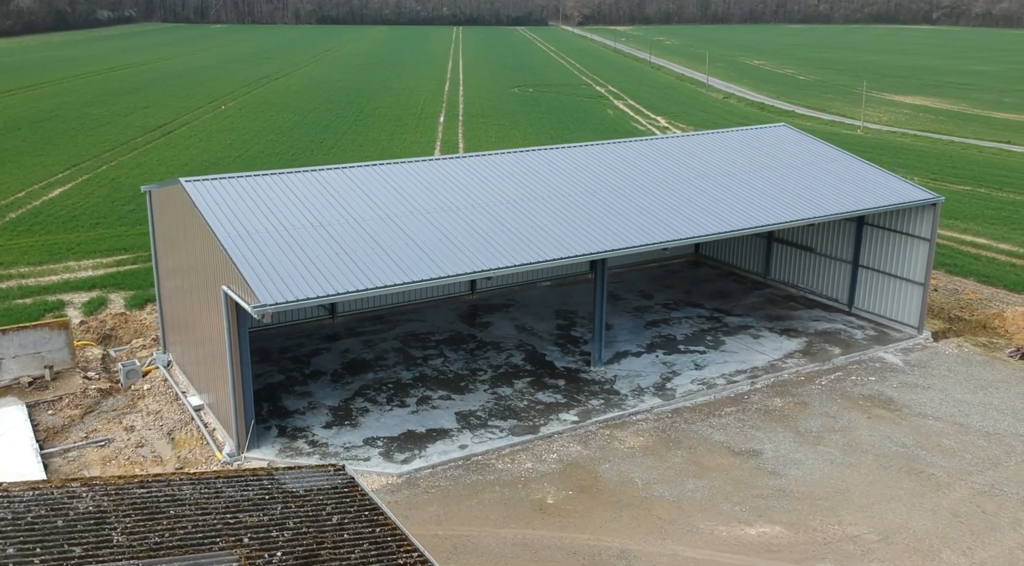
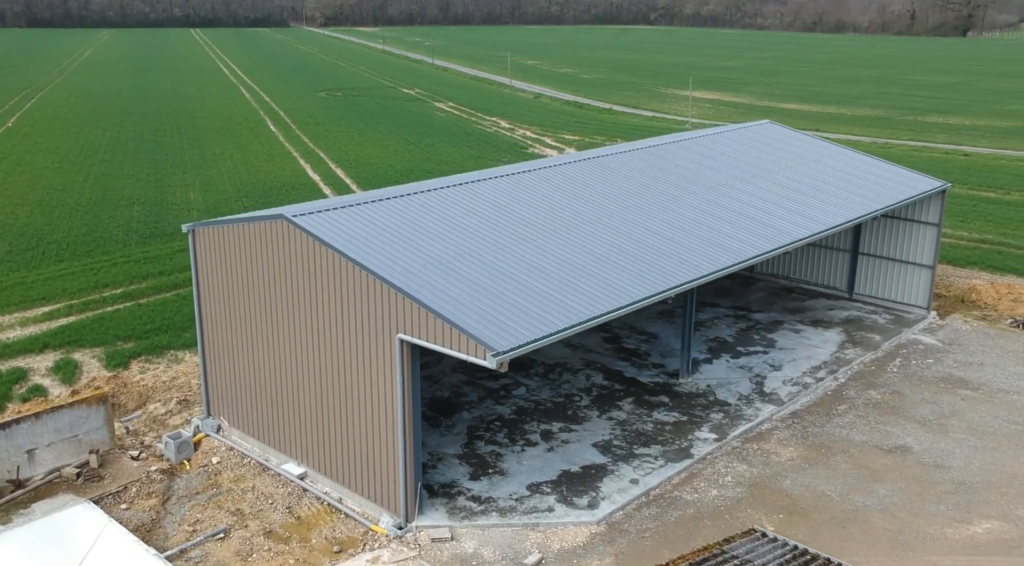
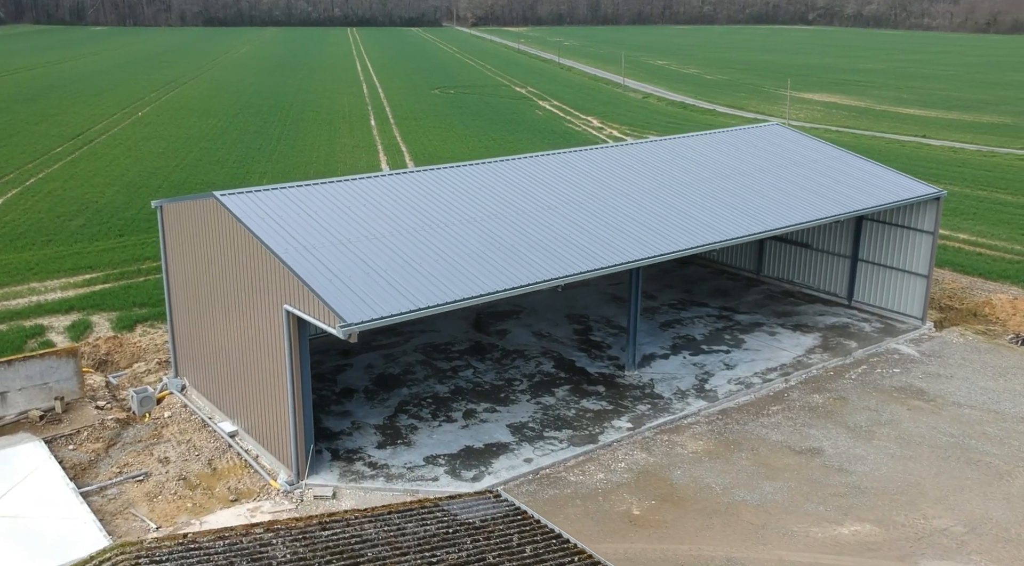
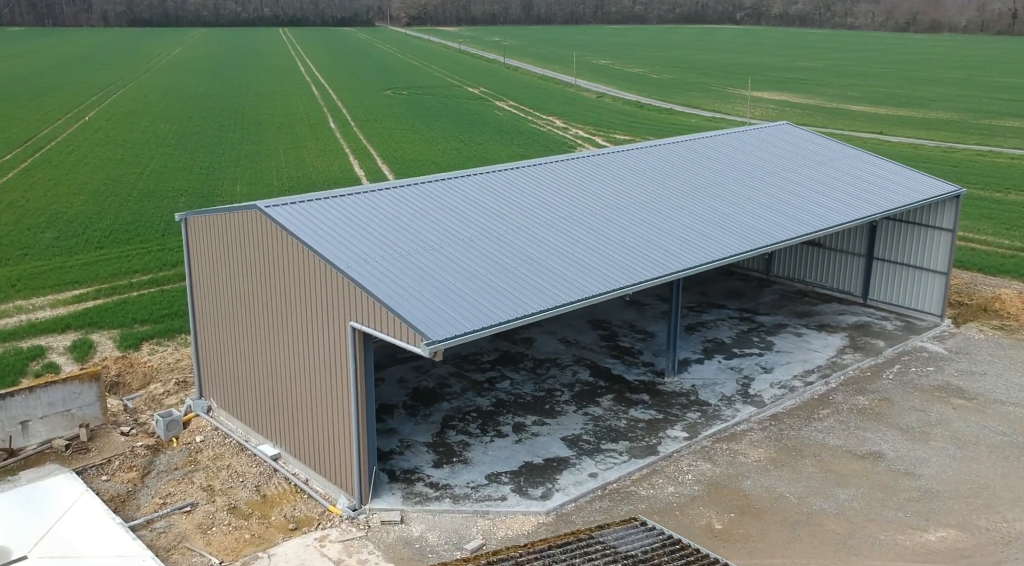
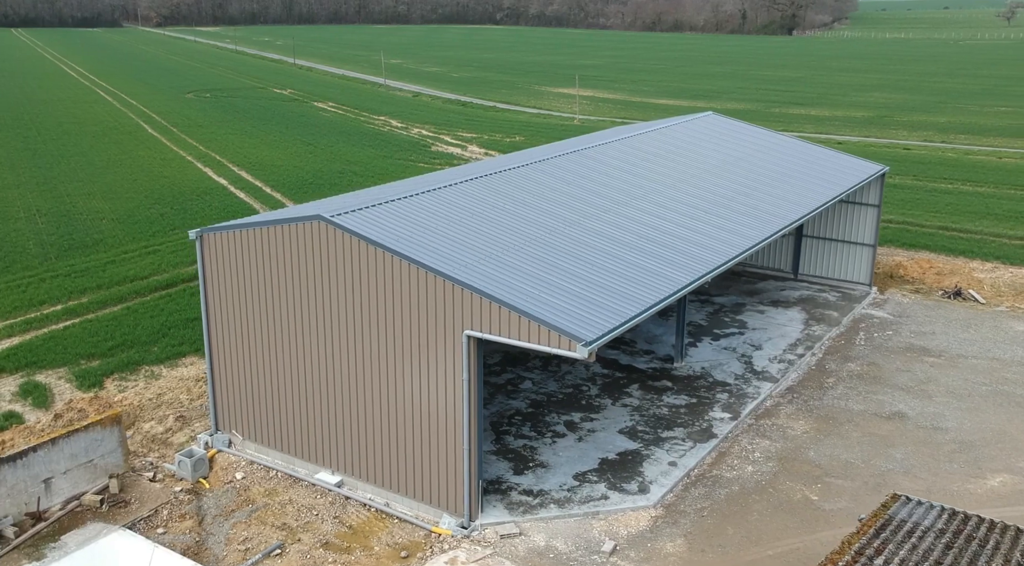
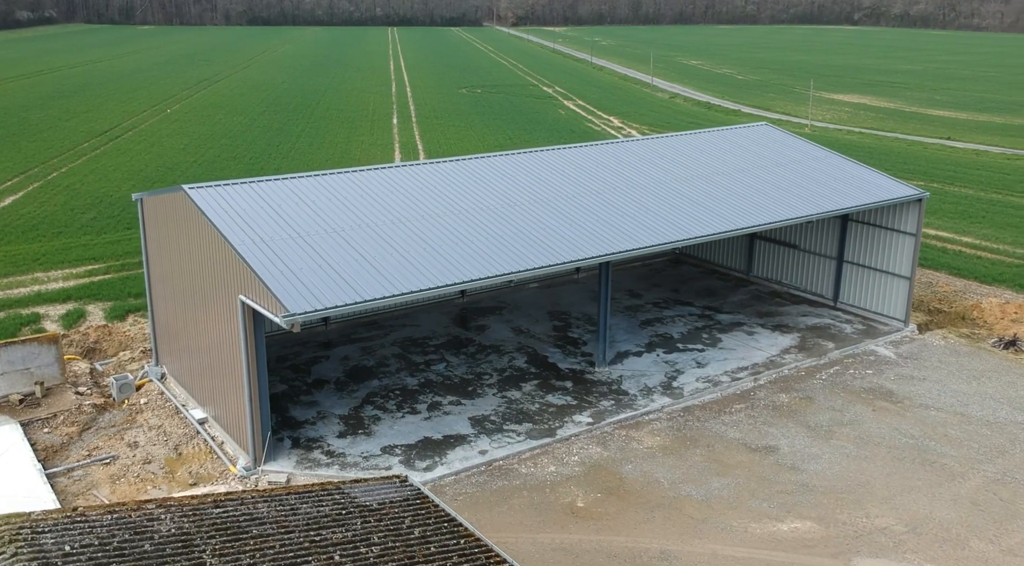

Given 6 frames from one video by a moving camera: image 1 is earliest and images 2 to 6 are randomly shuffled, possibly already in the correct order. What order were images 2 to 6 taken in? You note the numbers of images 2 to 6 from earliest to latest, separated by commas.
6, 3, 4, 2, 5
